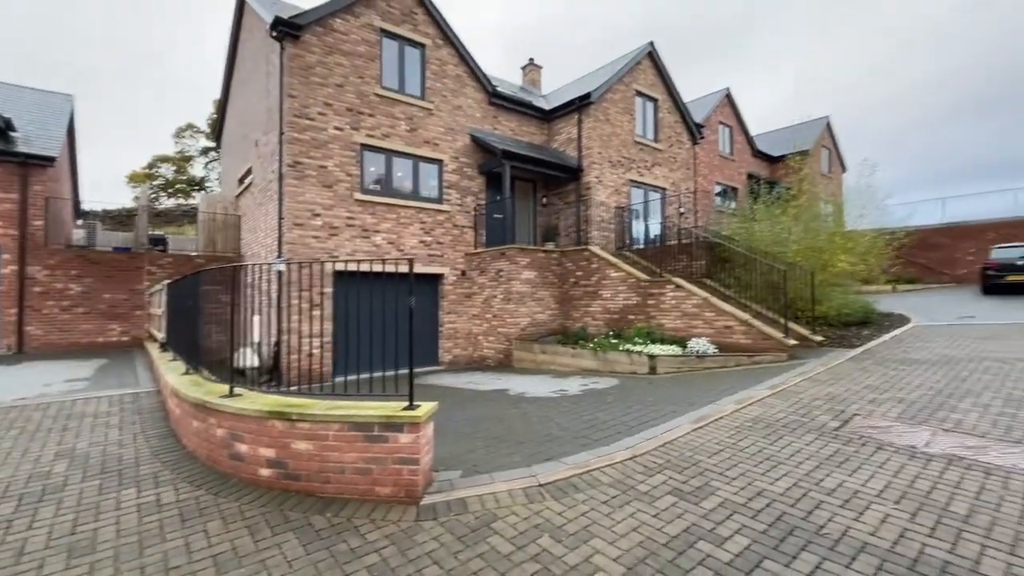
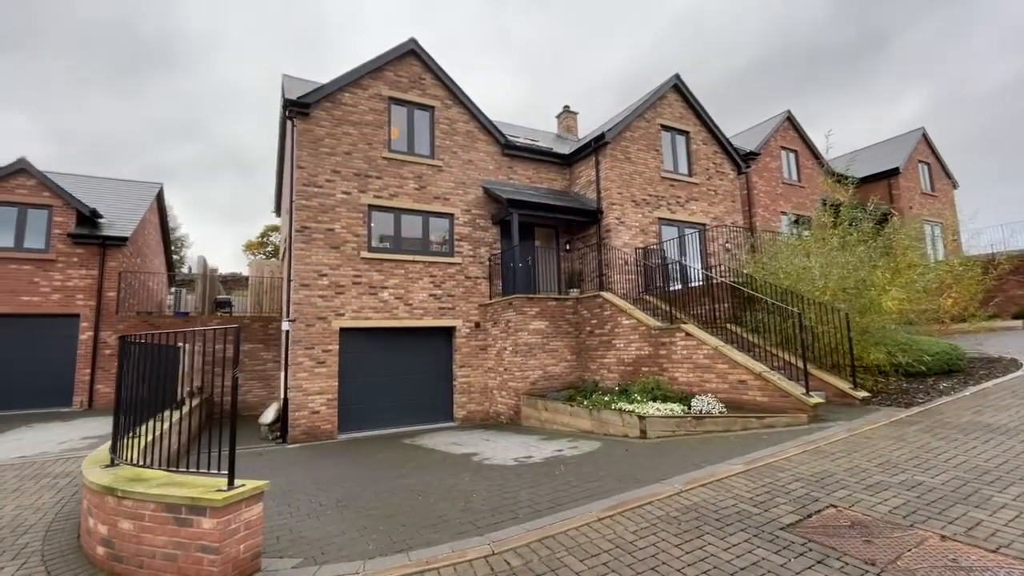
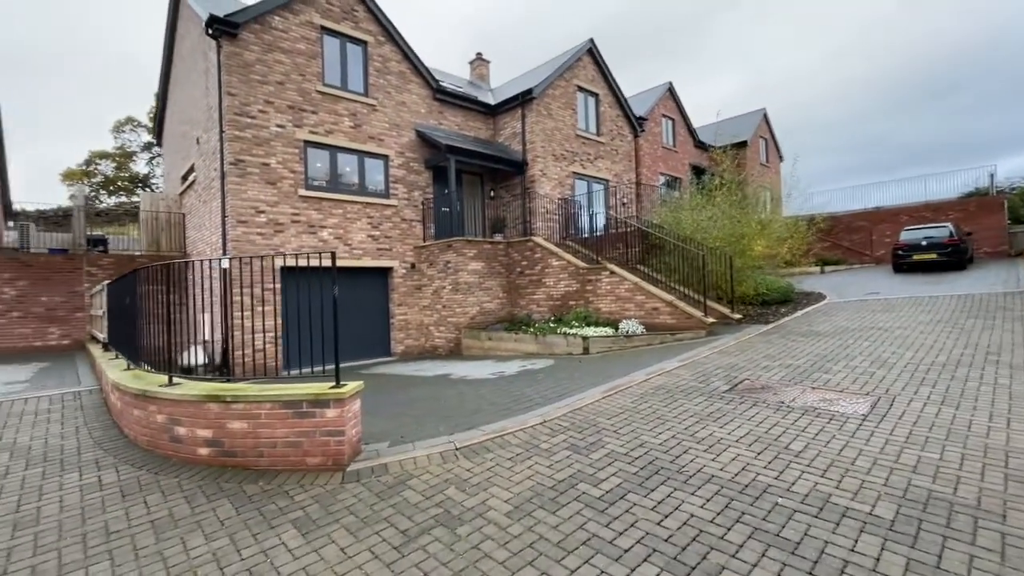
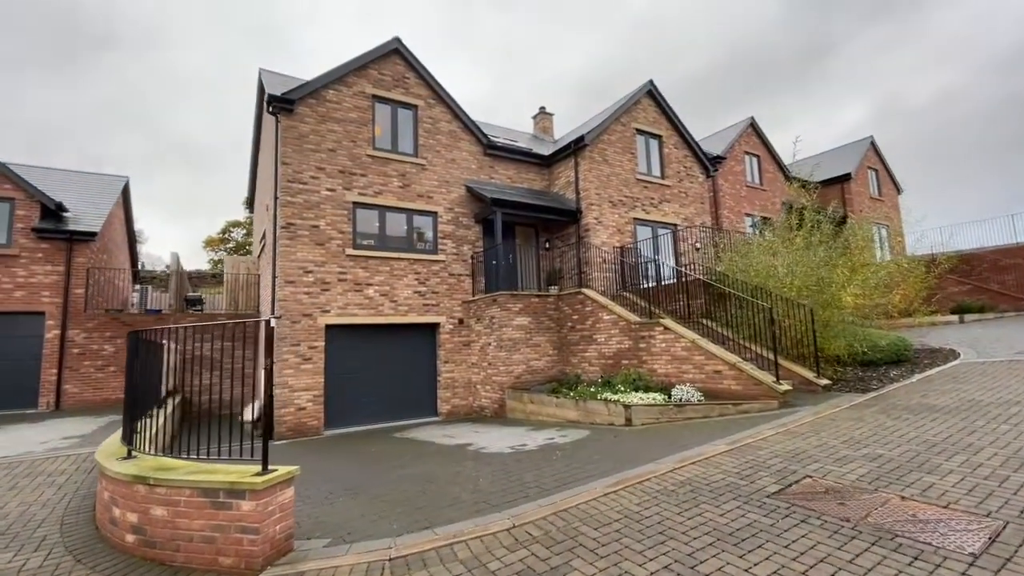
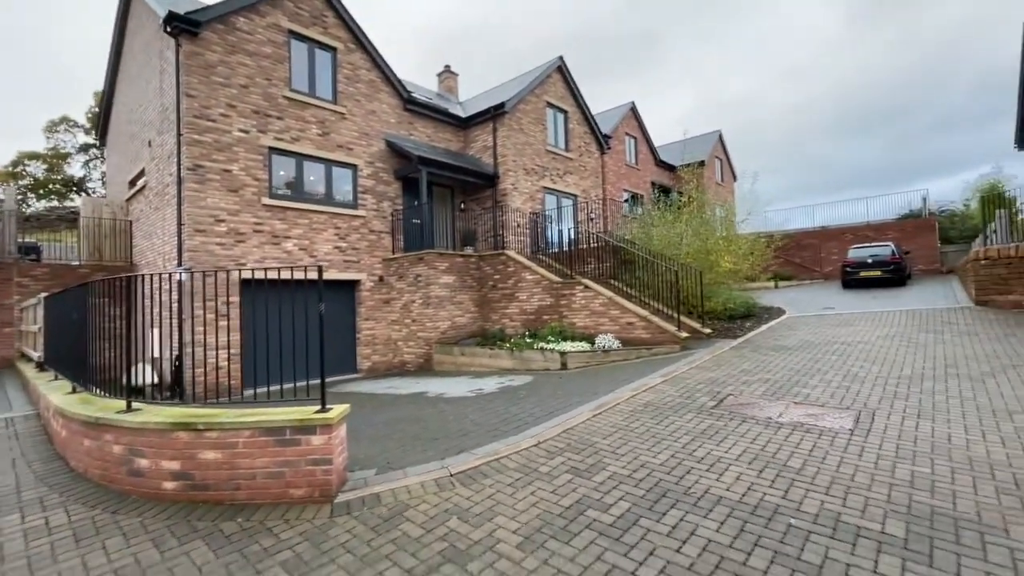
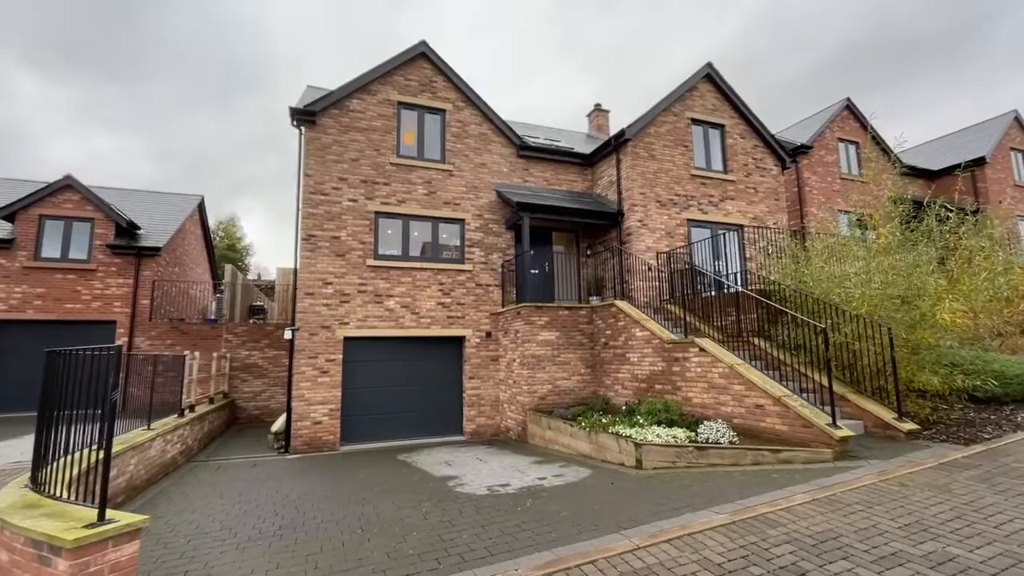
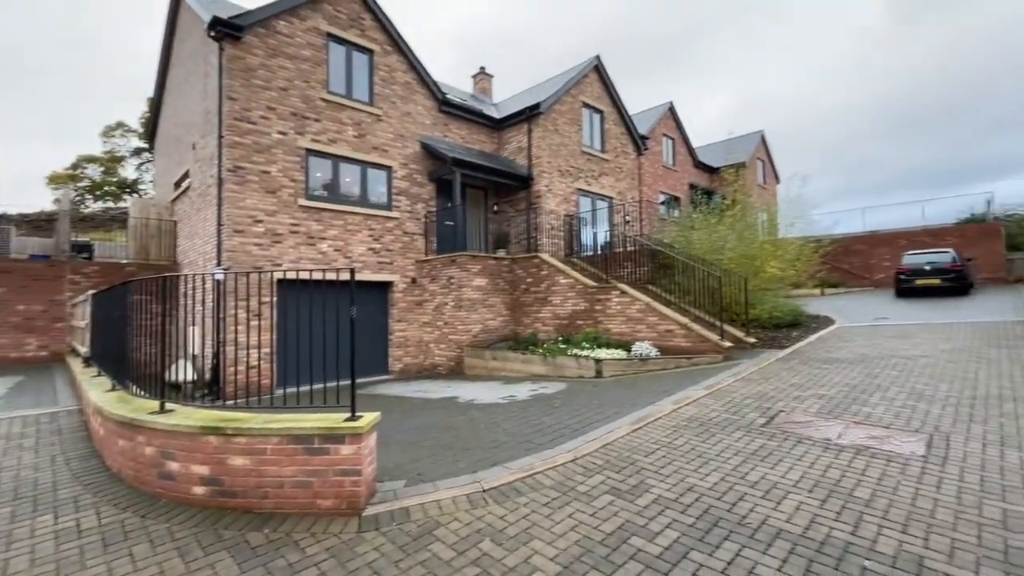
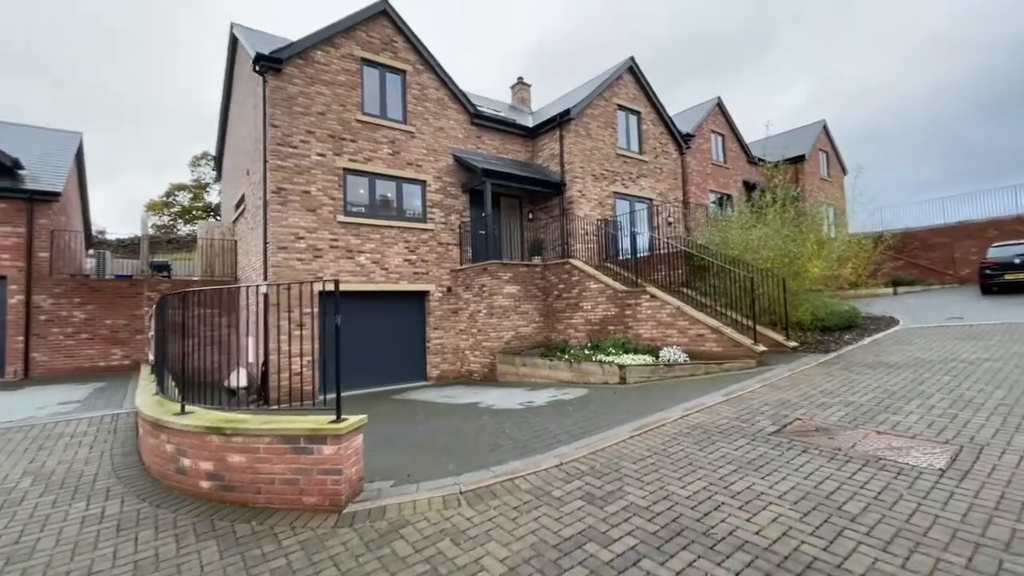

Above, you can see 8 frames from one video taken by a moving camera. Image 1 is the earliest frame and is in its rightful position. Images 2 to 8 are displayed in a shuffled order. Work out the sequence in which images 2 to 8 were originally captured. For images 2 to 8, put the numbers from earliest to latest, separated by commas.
7, 5, 3, 8, 4, 2, 6
